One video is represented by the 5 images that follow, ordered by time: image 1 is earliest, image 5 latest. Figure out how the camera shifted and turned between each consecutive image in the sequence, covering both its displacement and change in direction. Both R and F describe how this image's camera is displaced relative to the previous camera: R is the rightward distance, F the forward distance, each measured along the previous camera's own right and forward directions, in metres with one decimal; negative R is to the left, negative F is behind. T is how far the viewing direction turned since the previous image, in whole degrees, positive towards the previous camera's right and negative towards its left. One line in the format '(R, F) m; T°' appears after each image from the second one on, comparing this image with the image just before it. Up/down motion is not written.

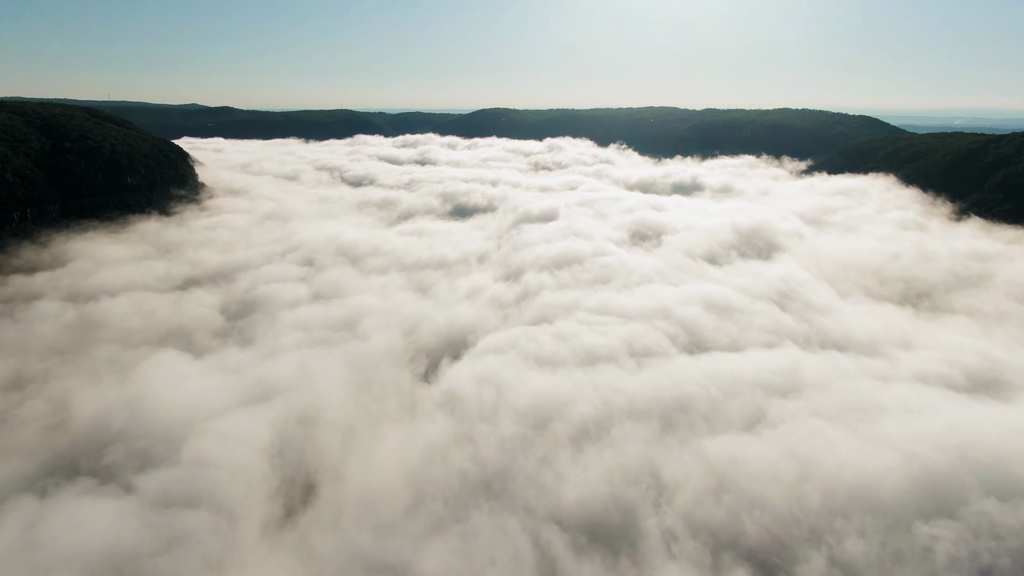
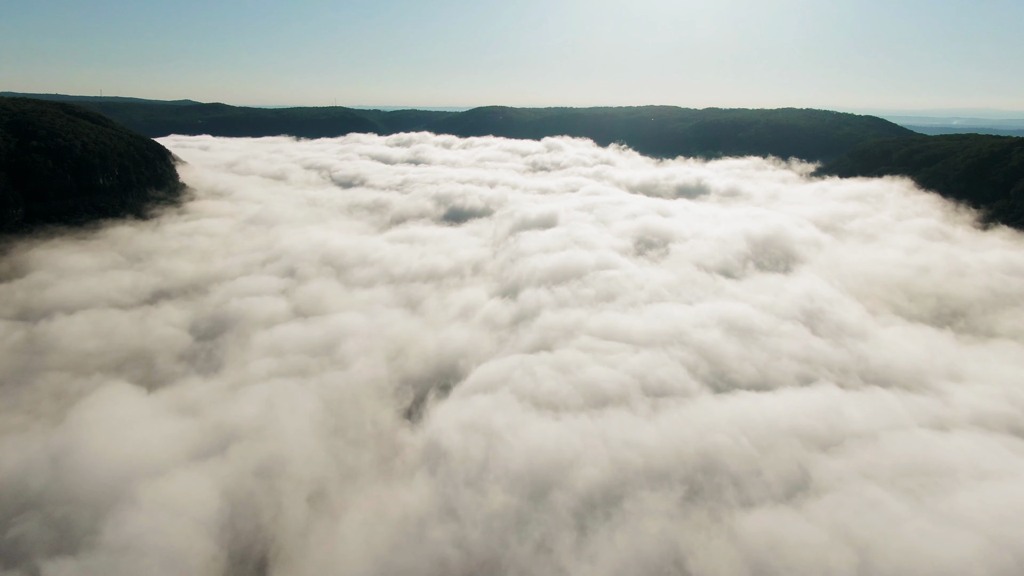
(+0.2, +6.6) m; 0°
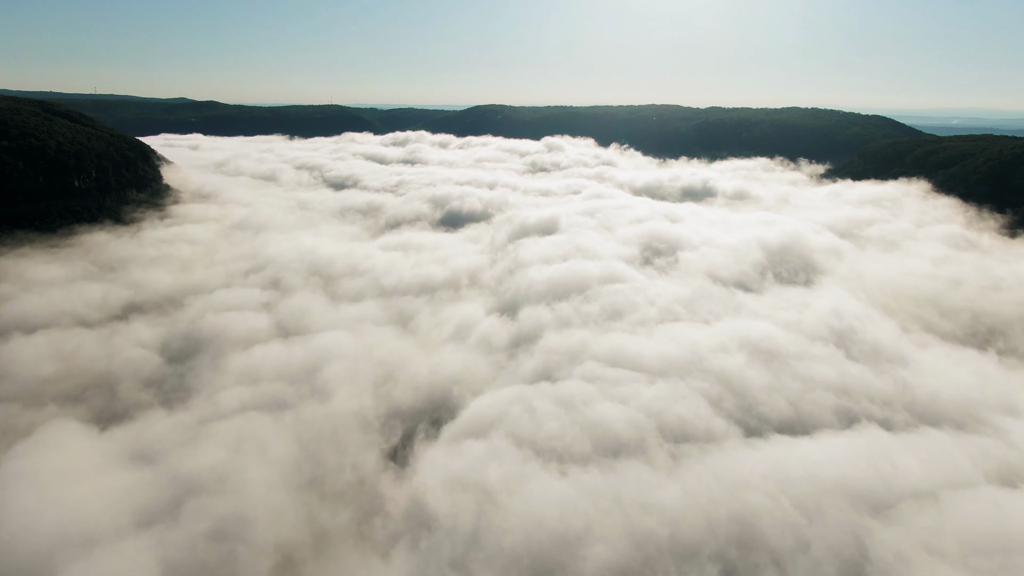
(-0.2, +5.6) m; 0°
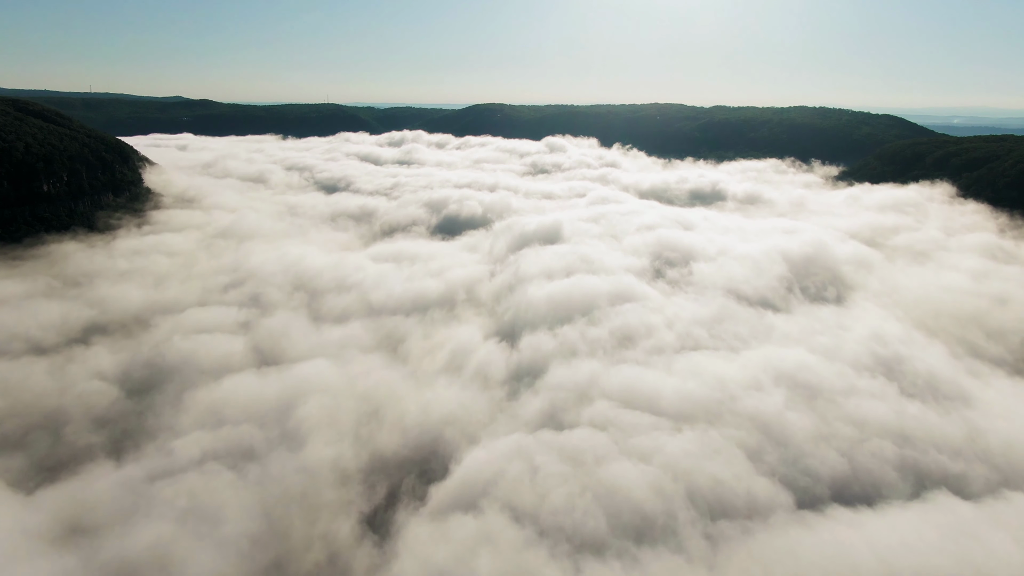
(-0.4, +6.7) m; 0°
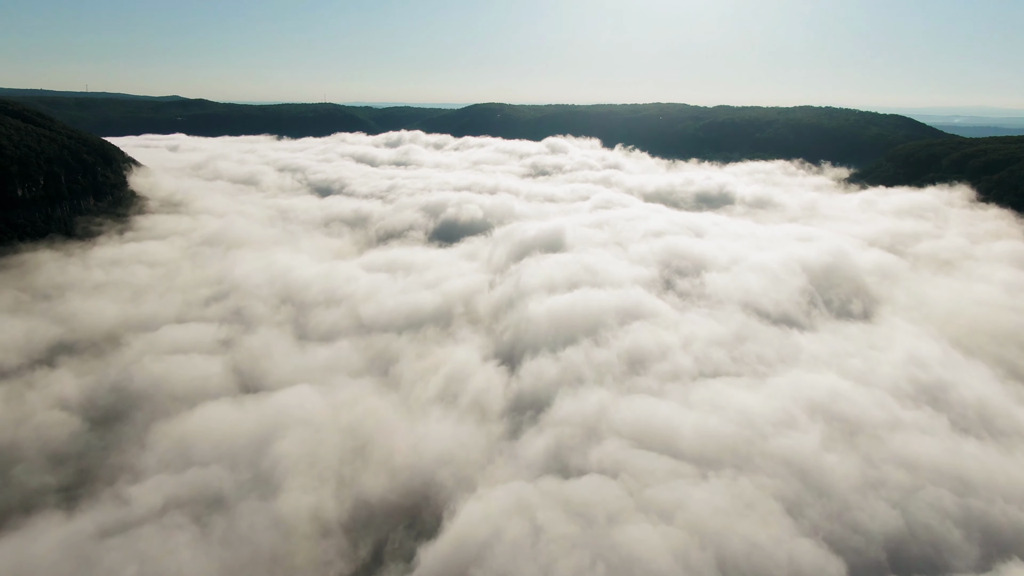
(-0.3, +5.0) m; 0°
